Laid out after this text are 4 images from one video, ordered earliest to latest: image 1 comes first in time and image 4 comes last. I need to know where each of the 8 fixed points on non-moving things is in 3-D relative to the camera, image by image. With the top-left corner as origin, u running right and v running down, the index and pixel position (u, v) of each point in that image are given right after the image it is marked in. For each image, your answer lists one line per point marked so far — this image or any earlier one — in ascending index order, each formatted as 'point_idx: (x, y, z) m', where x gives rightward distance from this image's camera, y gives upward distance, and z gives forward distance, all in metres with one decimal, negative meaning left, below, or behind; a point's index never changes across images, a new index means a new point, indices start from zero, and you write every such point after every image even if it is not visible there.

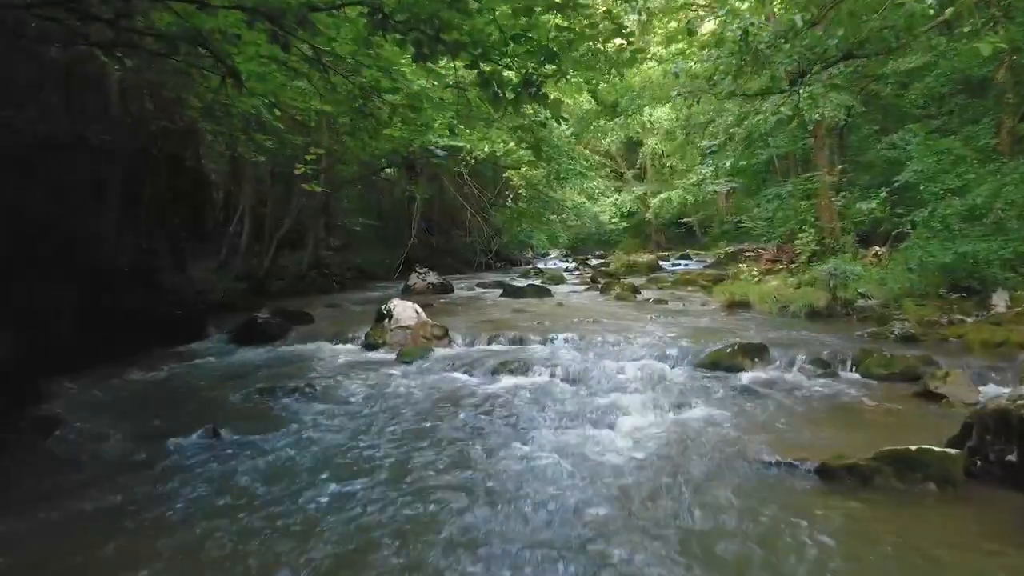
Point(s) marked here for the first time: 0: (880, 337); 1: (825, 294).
0: (+3.9, -0.5, +8.8) m
1: (+4.8, -0.1, +12.7) m
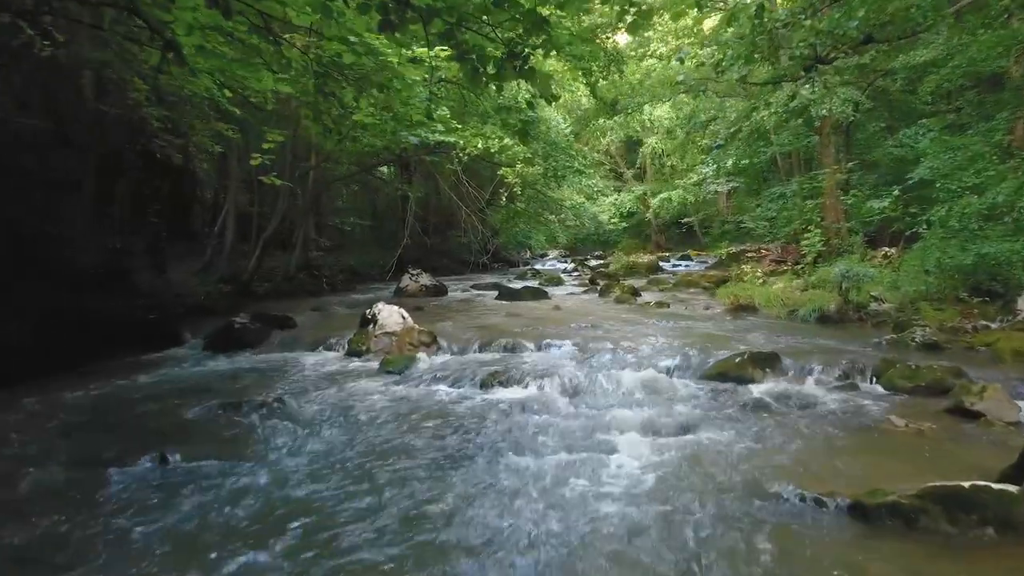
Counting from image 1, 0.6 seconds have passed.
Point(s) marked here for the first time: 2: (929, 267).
0: (+3.8, -0.6, +8.2) m
1: (+4.7, -0.1, +12.1) m
2: (+5.4, +0.3, +10.7) m
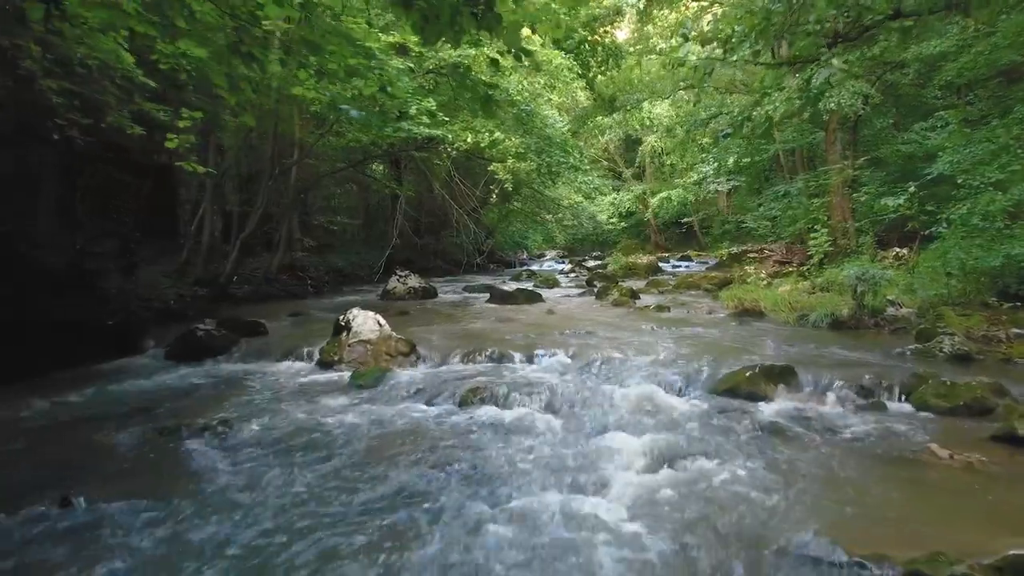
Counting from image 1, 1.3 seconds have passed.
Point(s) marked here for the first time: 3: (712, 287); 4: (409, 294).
0: (+3.7, -0.6, +7.4) m
1: (+4.6, -0.2, +11.3) m
2: (+5.2, +0.2, +9.9) m
3: (+4.4, 0.0, +18.1) m
4: (-2.0, -0.1, +16.2) m
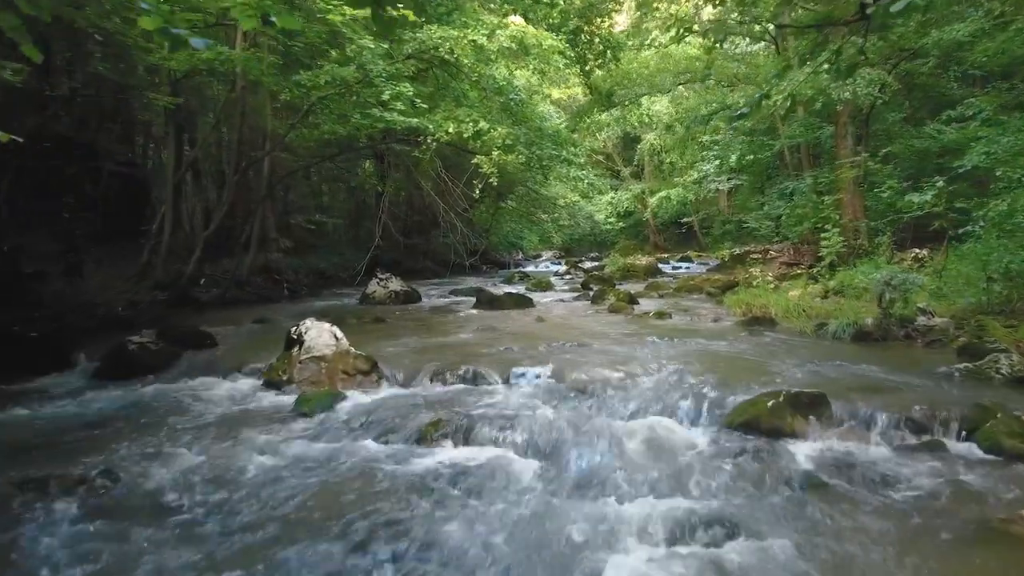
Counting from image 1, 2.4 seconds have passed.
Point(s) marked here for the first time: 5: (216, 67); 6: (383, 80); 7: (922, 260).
0: (+3.5, -0.7, +6.2) m
1: (+4.4, -0.3, +10.1) m
2: (+5.0, +0.1, +8.7) m
3: (+4.2, -0.1, +17.0) m
4: (-2.2, -0.2, +15.0) m
5: (-4.4, +3.3, +12.4) m
6: (-2.0, +3.1, +12.4) m
7: (+6.9, +0.5, +13.9) m
